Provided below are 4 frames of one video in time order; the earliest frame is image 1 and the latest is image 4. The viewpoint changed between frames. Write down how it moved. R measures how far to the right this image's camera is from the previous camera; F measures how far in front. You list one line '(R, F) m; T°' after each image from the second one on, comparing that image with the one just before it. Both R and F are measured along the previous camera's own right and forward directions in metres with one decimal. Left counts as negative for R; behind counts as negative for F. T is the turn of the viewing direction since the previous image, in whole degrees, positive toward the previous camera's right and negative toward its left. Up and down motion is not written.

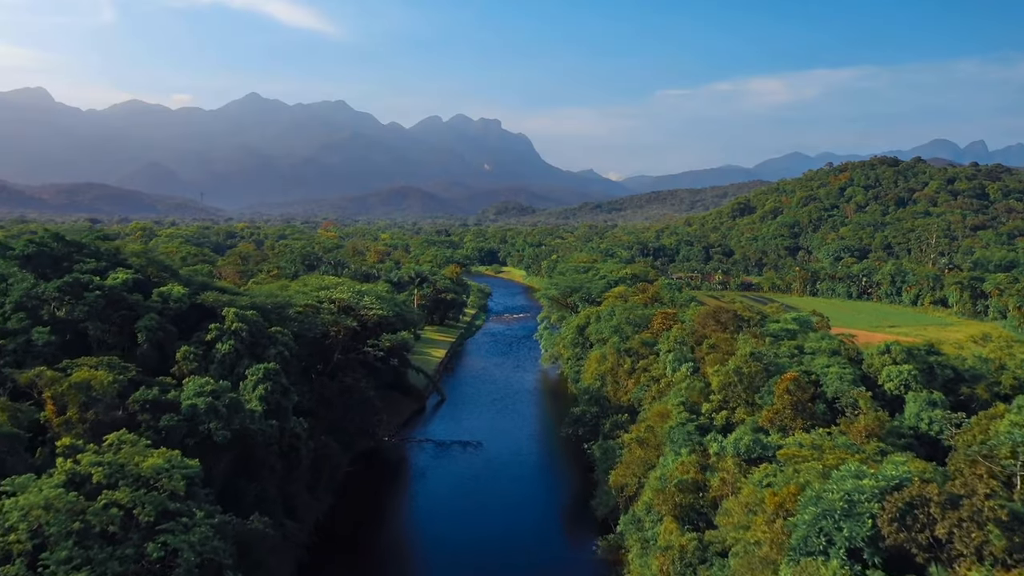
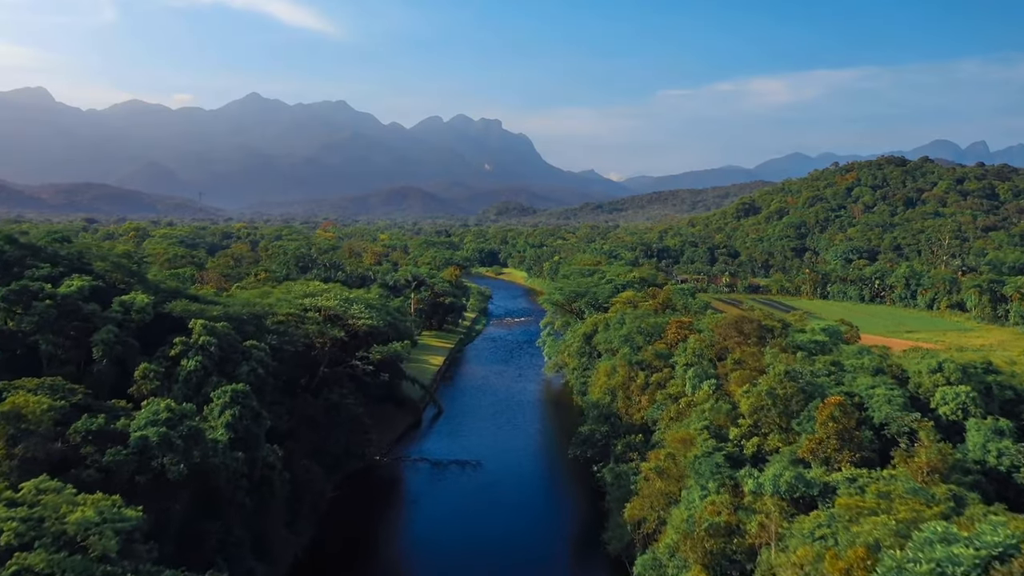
(-0.1, +2.4) m; 0°
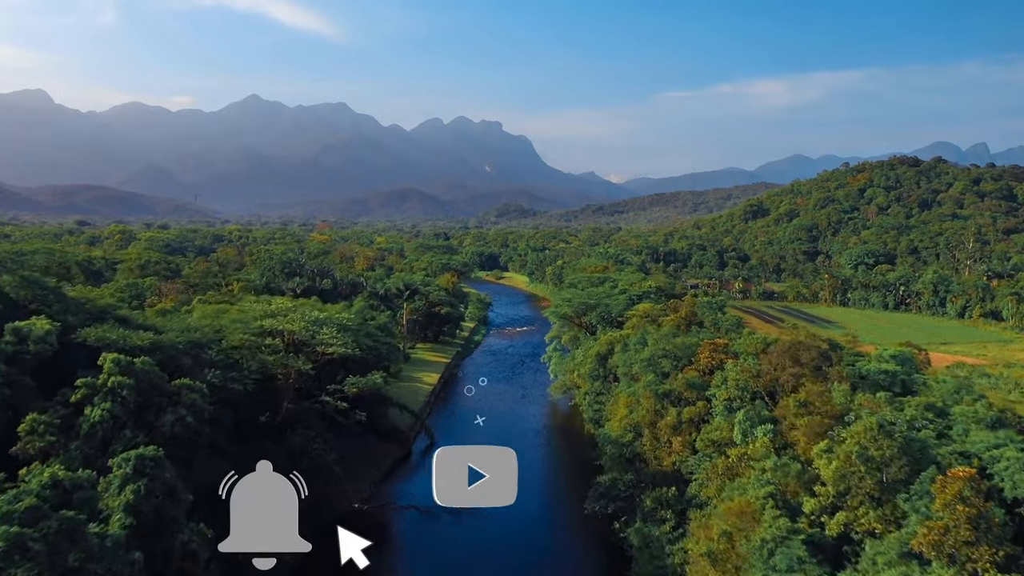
(-0.1, +4.5) m; 0°
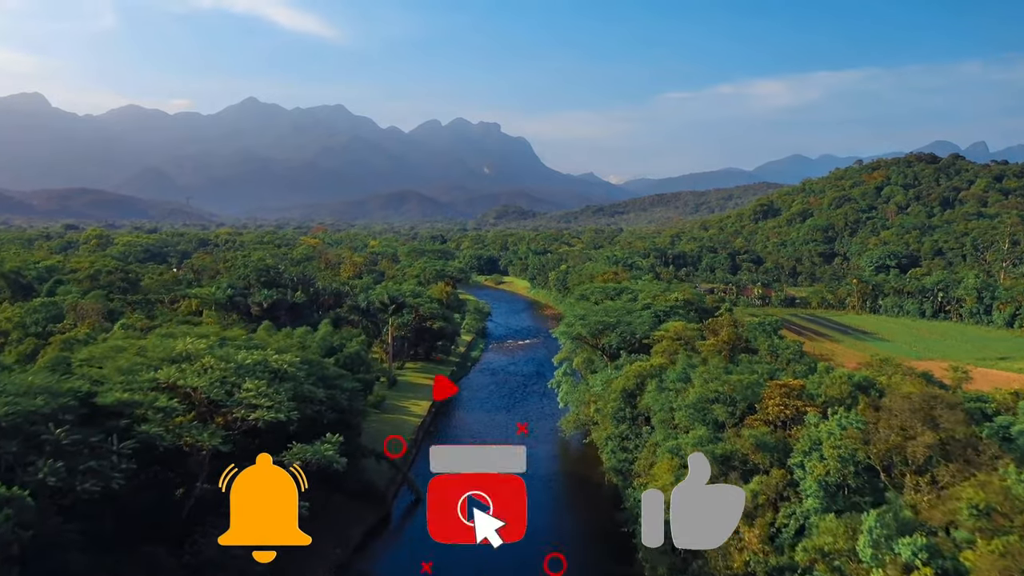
(-0.2, +6.1) m; 0°
